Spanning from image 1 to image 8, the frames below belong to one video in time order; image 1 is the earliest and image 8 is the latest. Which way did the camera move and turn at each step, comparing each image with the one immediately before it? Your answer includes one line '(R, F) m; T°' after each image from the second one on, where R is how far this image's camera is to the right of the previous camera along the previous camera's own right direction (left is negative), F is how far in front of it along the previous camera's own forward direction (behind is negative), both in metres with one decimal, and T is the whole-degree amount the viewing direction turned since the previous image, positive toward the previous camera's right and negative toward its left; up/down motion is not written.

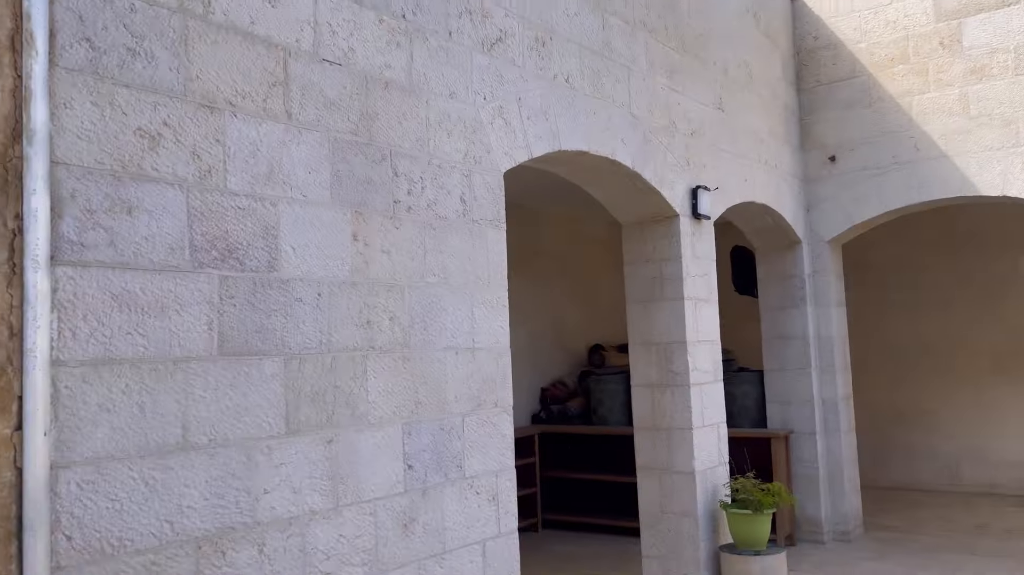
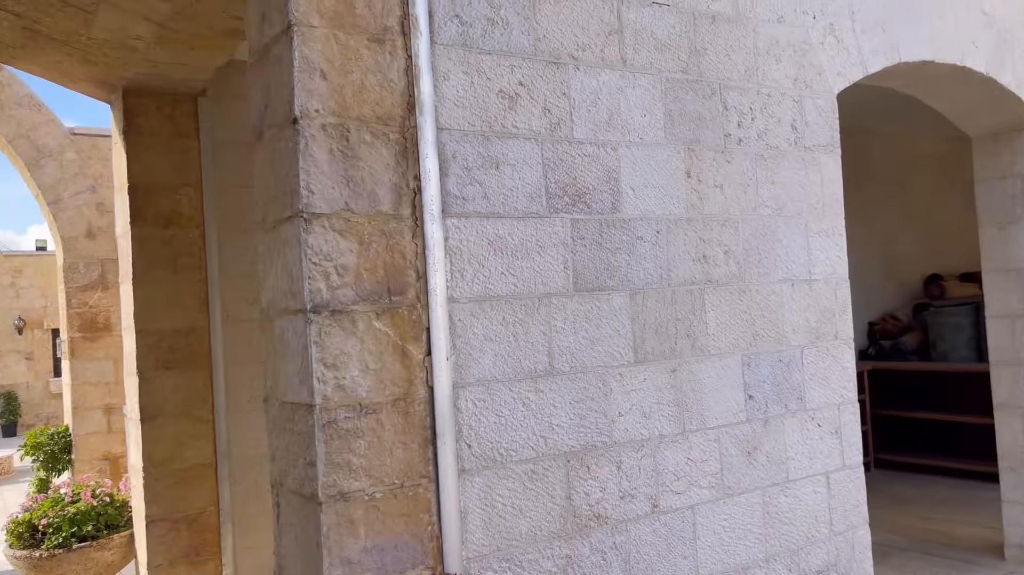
(-0.1, -0.1) m; -21°
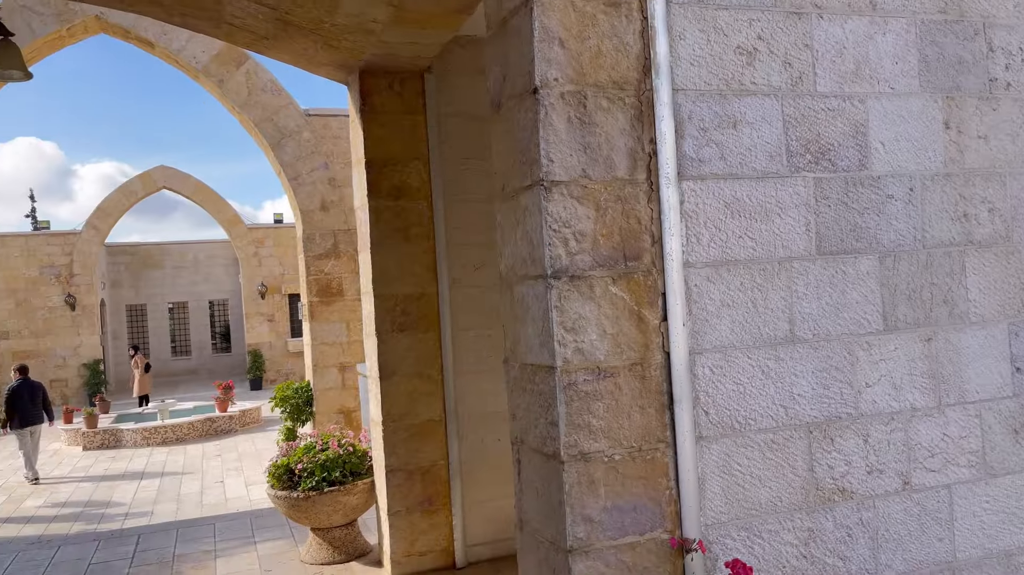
(-0.1, 0.0) m; -14°
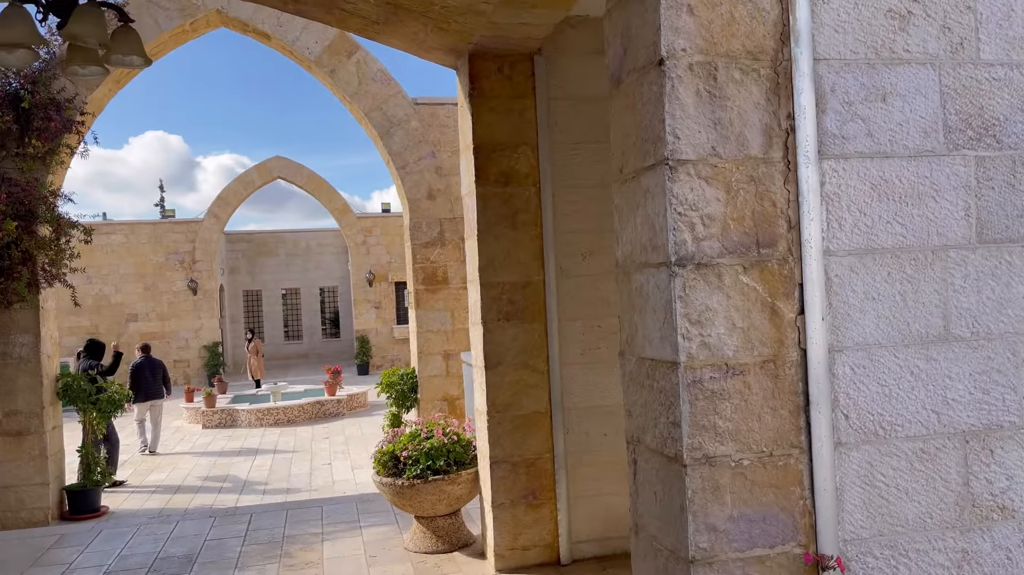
(0.0, +0.1) m; -7°
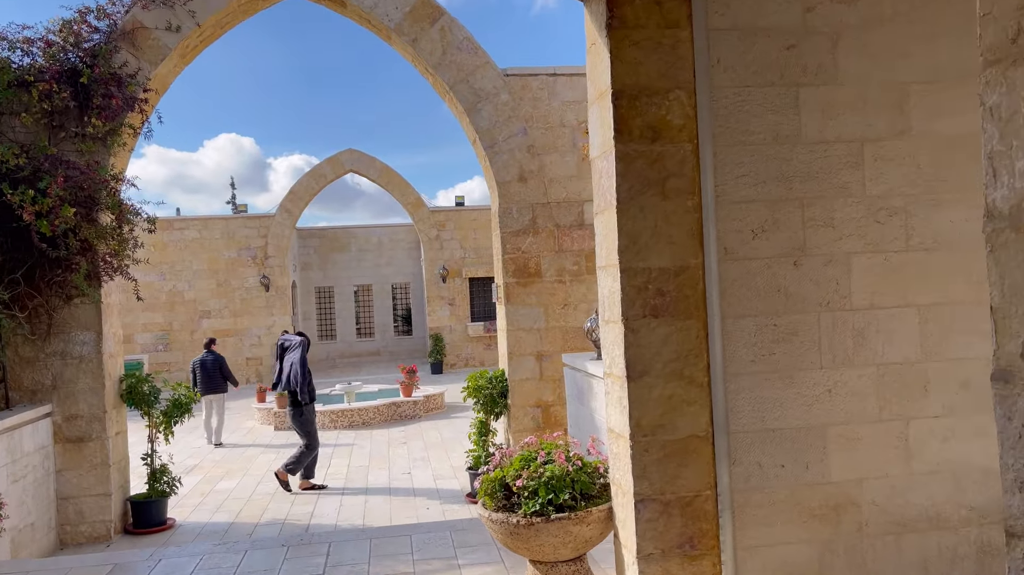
(-0.3, +0.8) m; -5°
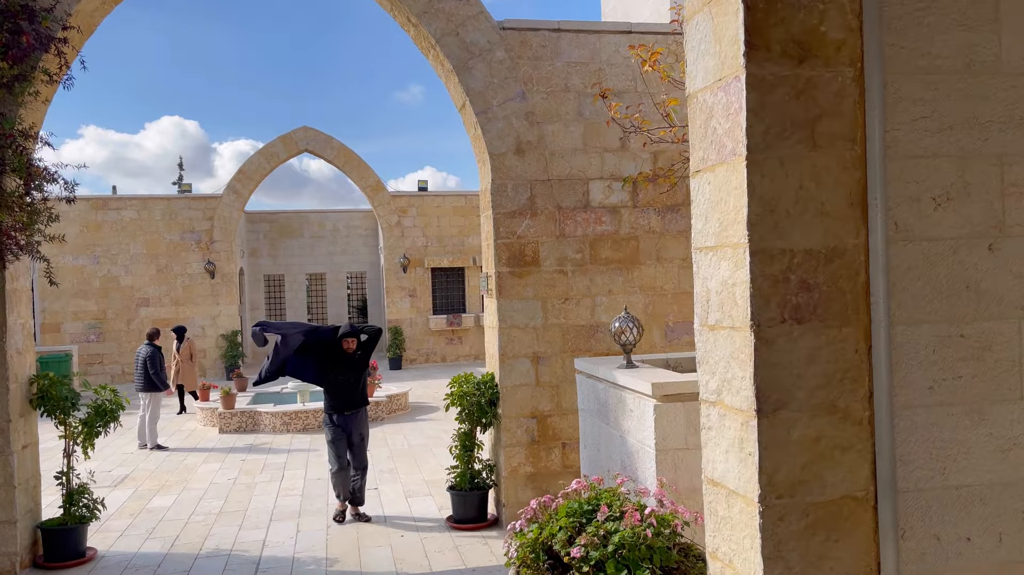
(-0.3, +1.0) m; +4°
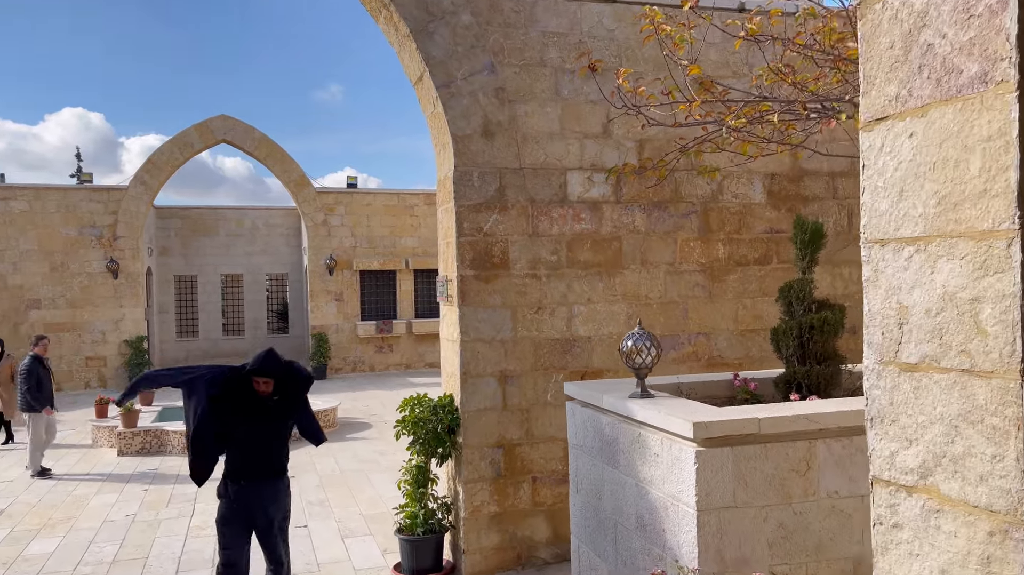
(-0.3, +0.9) m; +6°
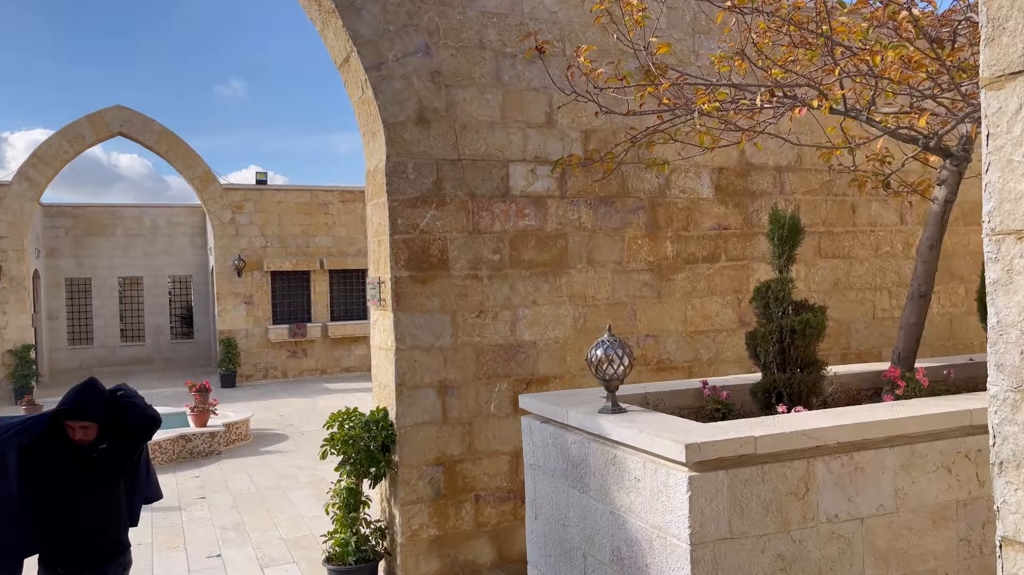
(-0.1, +0.4) m; +6°
